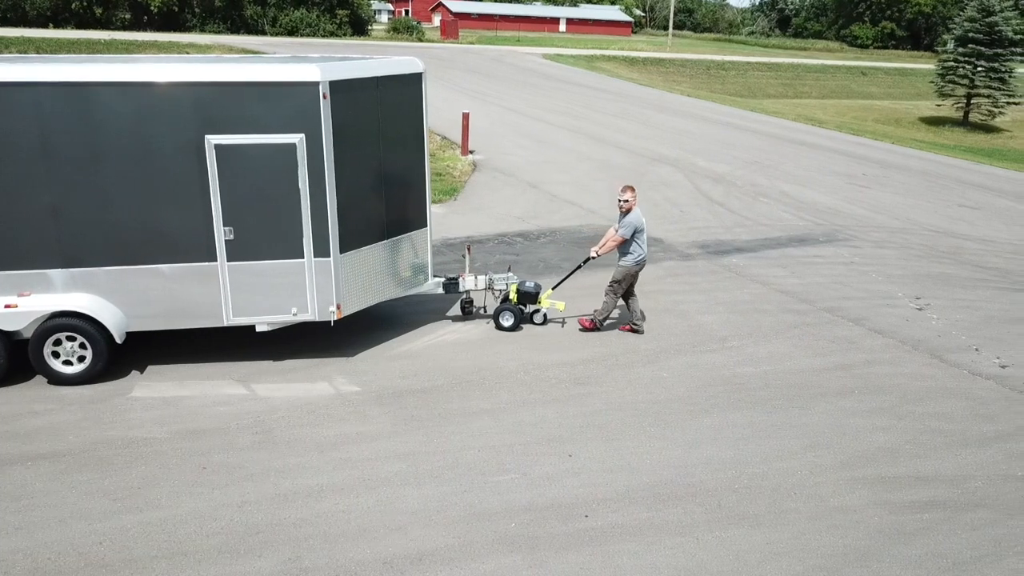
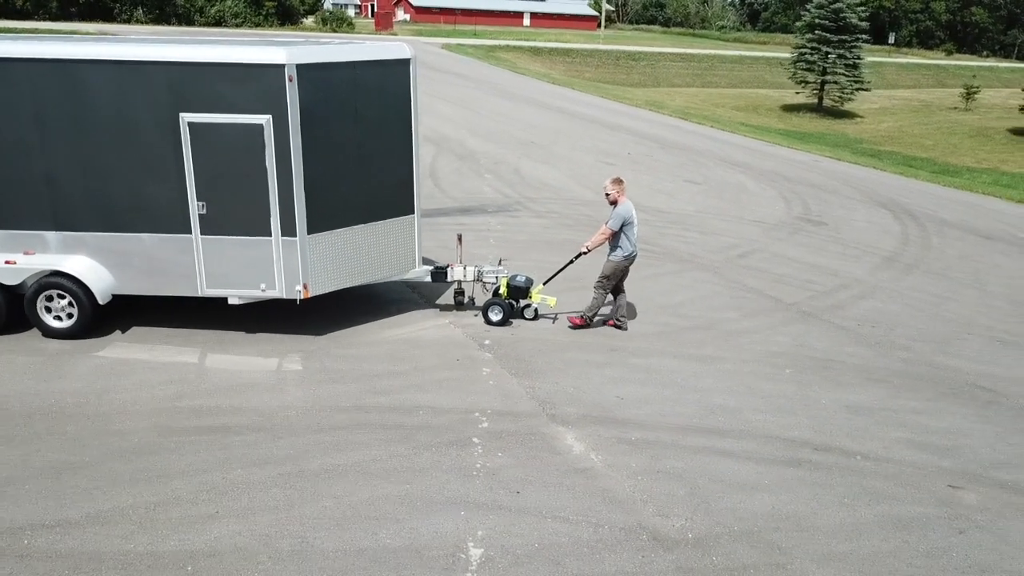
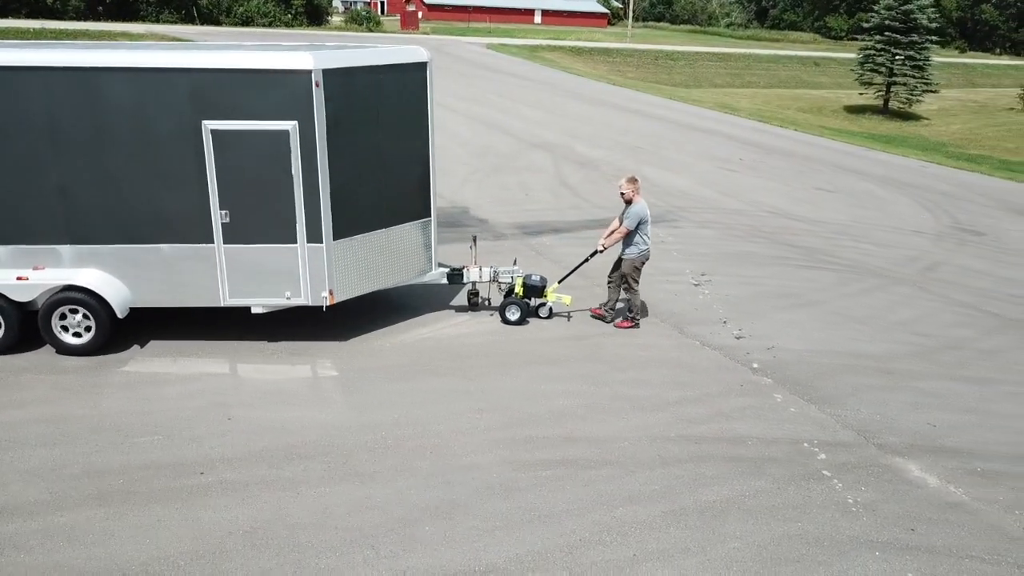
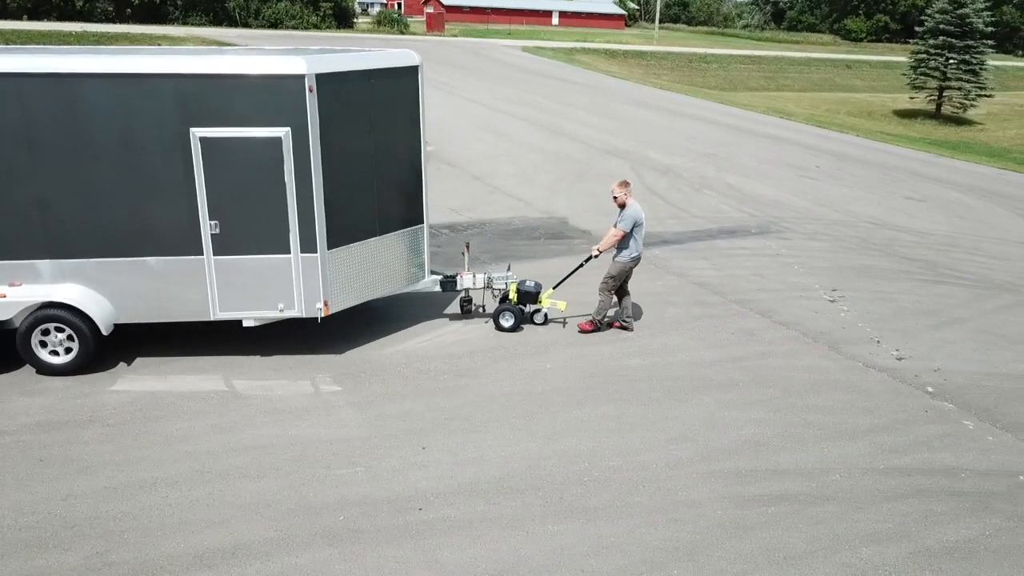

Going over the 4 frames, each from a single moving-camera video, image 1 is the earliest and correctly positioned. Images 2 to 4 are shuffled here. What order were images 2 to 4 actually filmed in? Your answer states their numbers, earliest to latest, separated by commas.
4, 3, 2
